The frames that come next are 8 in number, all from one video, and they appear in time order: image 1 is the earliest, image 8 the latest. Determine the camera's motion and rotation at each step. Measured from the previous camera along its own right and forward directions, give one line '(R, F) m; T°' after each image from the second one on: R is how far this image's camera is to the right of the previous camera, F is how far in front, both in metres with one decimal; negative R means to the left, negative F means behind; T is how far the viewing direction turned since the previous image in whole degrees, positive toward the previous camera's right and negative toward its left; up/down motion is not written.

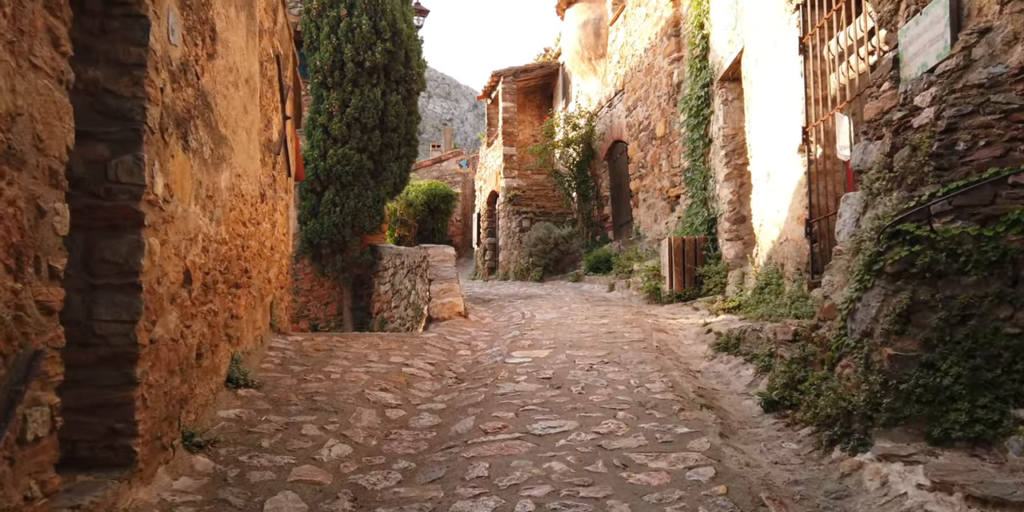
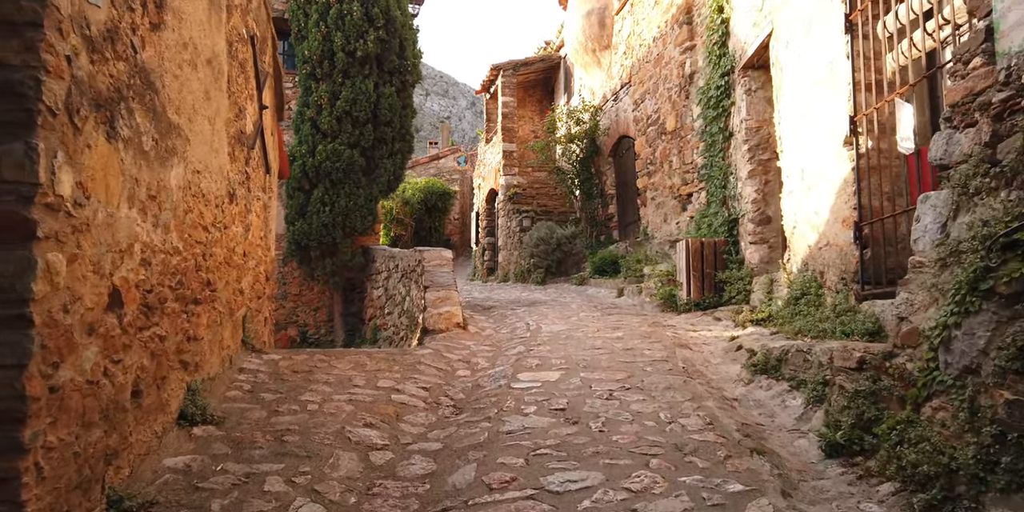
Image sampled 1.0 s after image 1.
(0.0, +0.7) m; 0°
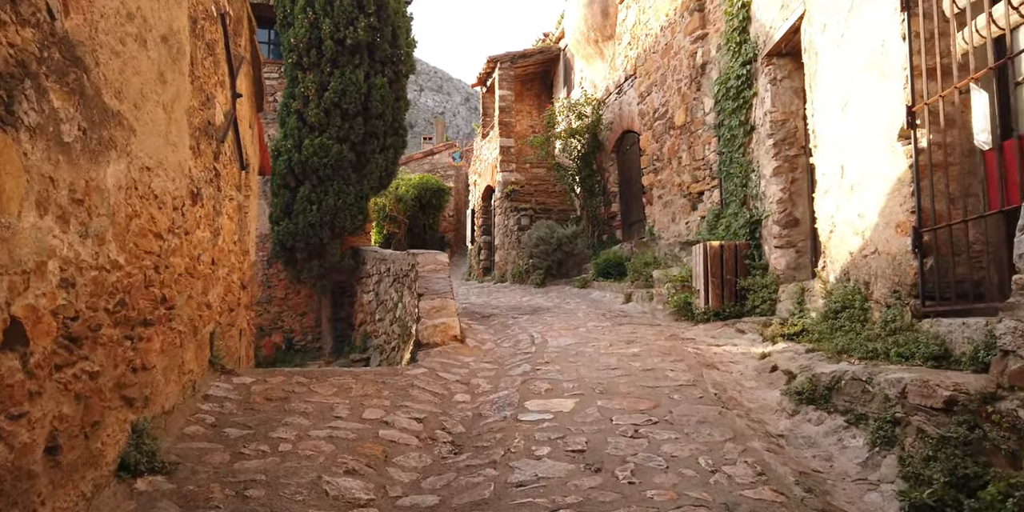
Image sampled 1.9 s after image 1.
(0.0, +0.6) m; 0°
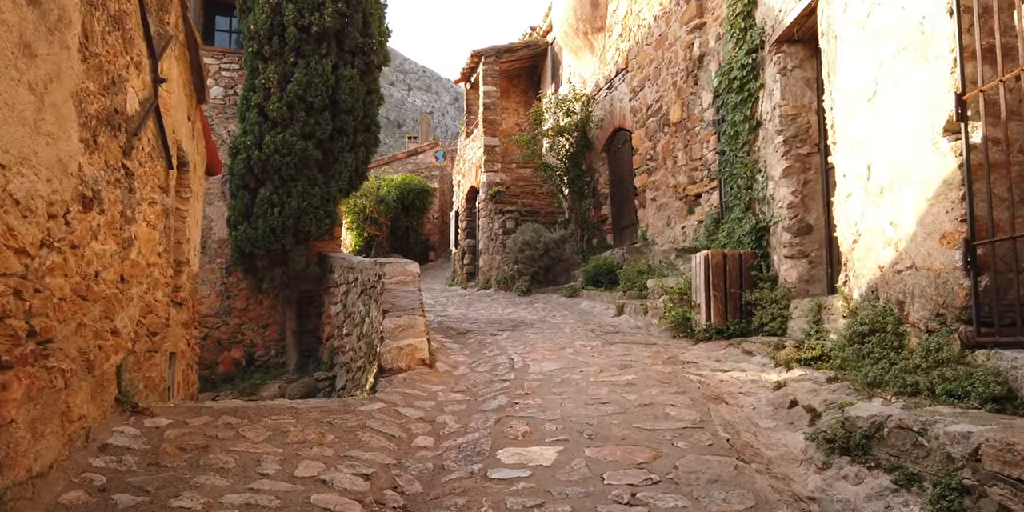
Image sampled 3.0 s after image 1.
(+0.1, +0.7) m; 0°
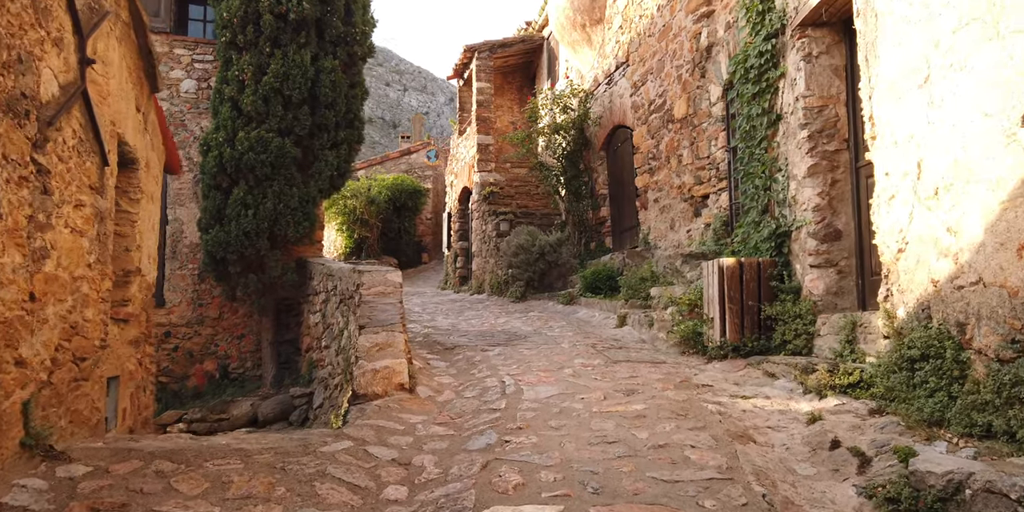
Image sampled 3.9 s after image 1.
(0.0, +0.6) m; 0°
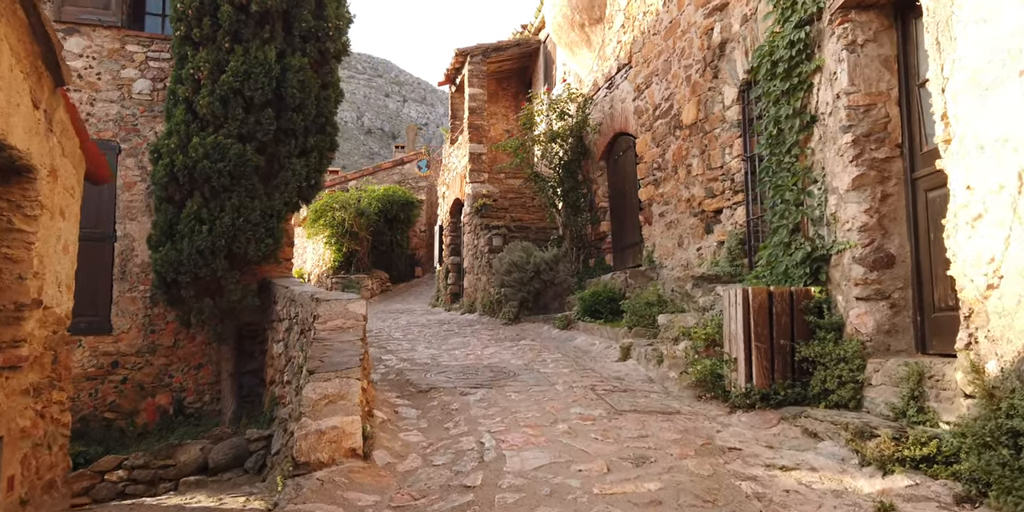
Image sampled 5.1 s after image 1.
(0.0, +0.8) m; 0°
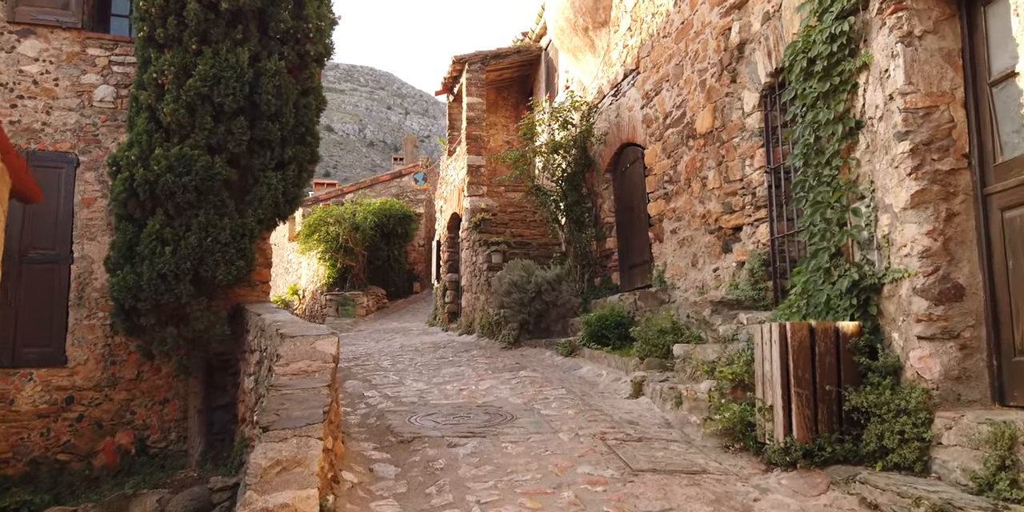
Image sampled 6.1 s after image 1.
(0.0, +0.7) m; 0°
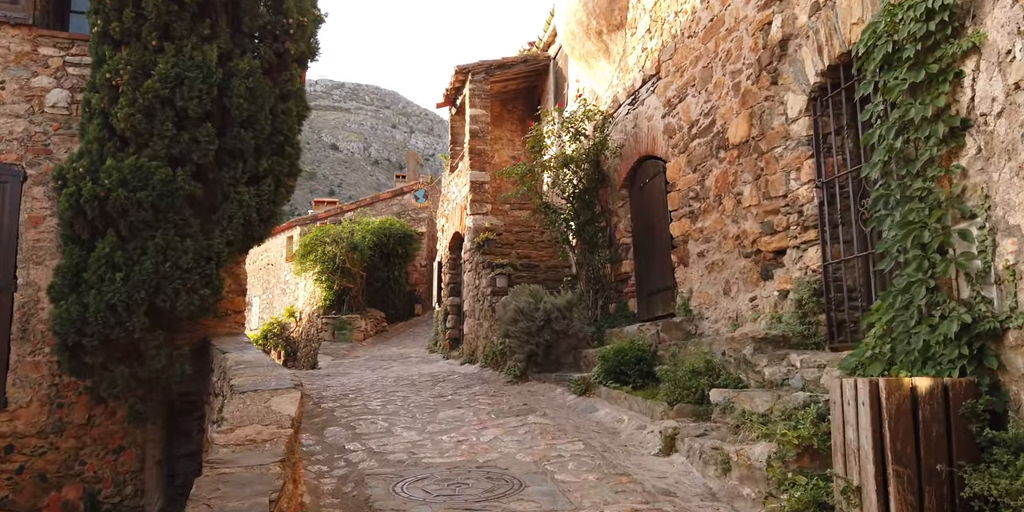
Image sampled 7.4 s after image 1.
(0.0, +0.8) m; 0°
